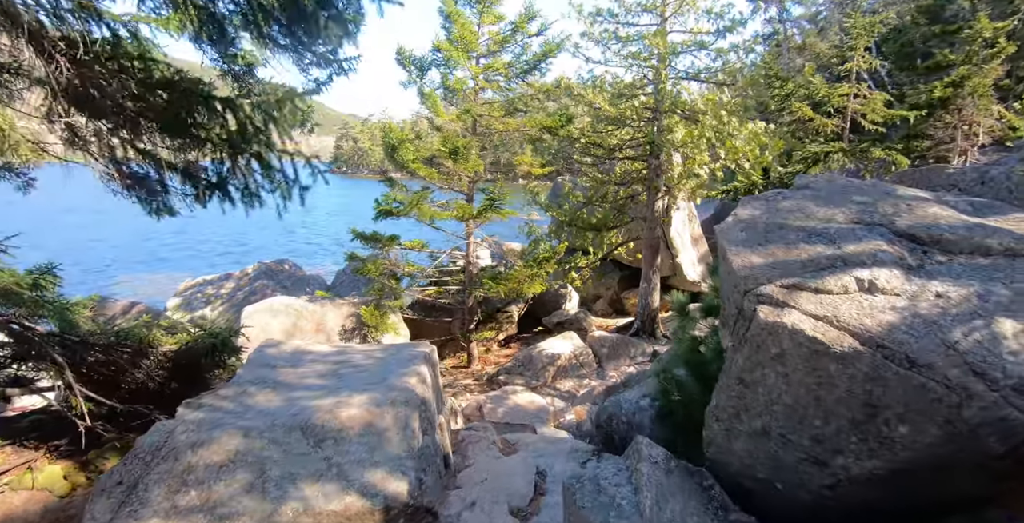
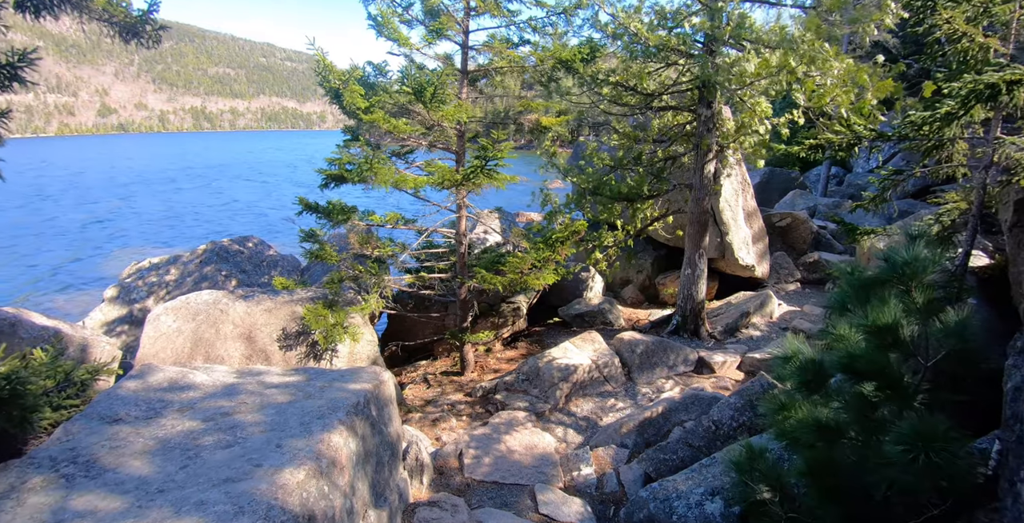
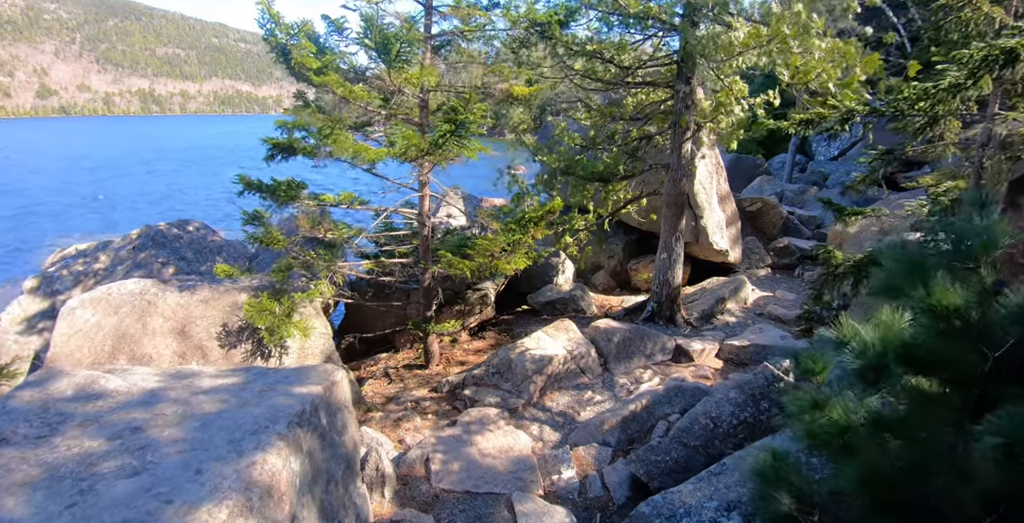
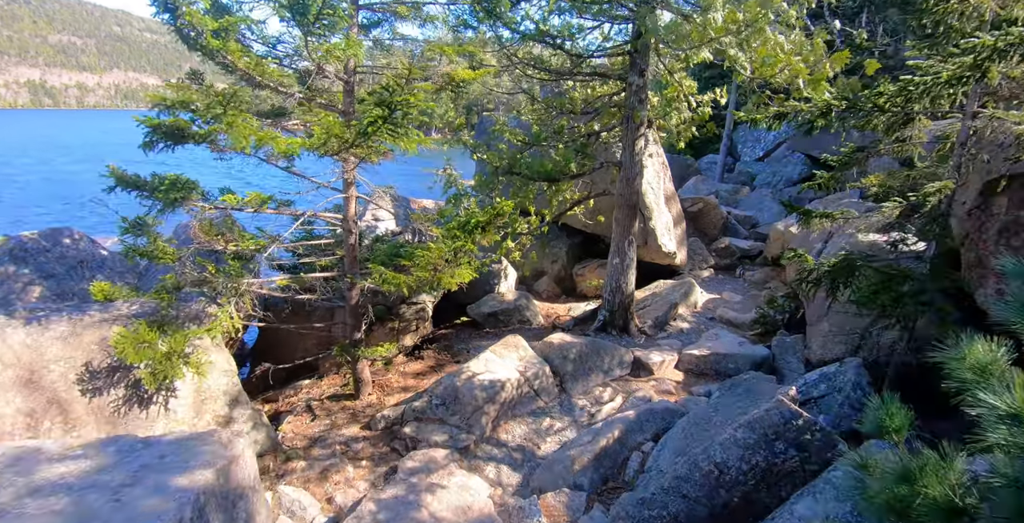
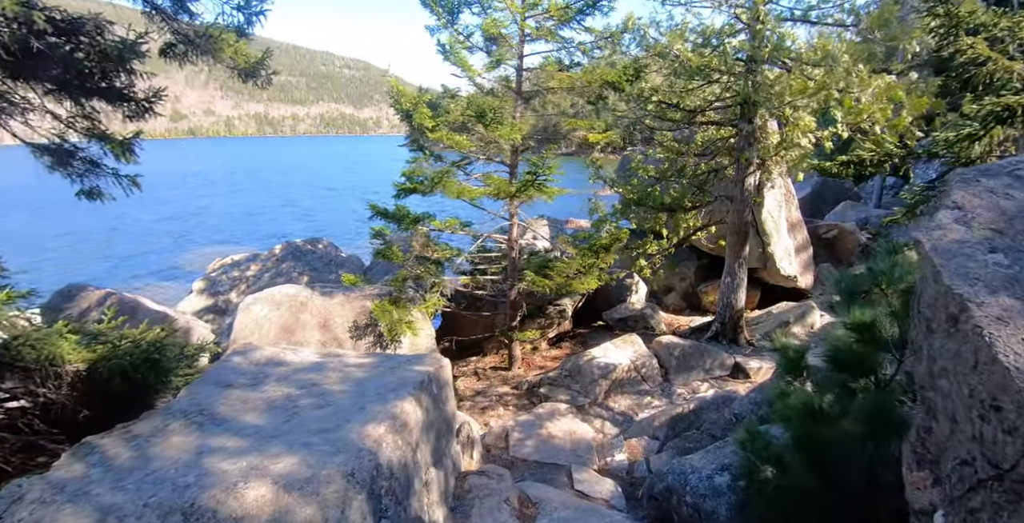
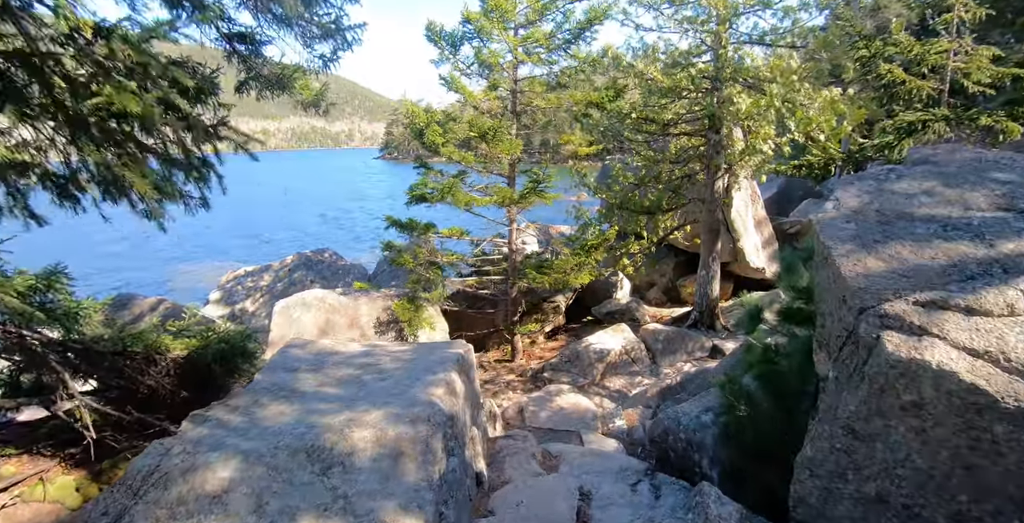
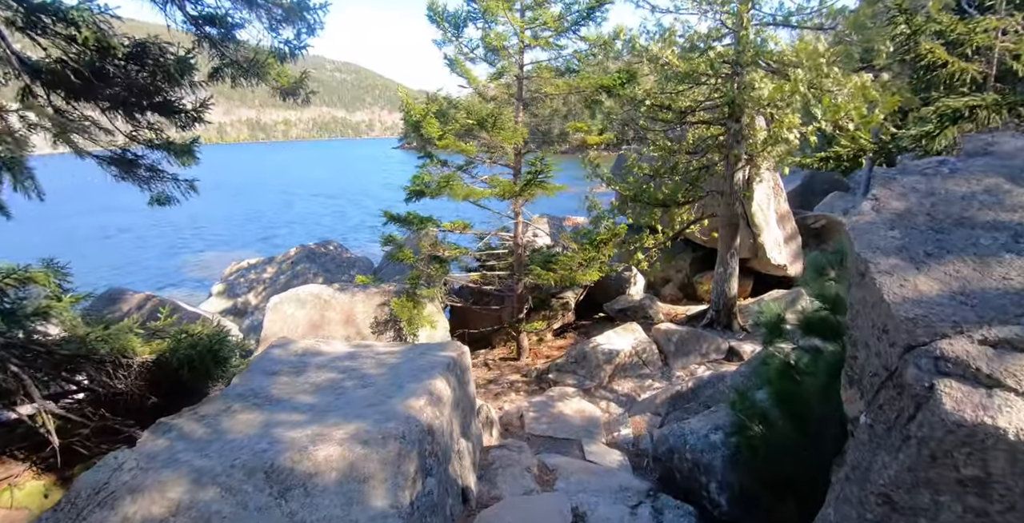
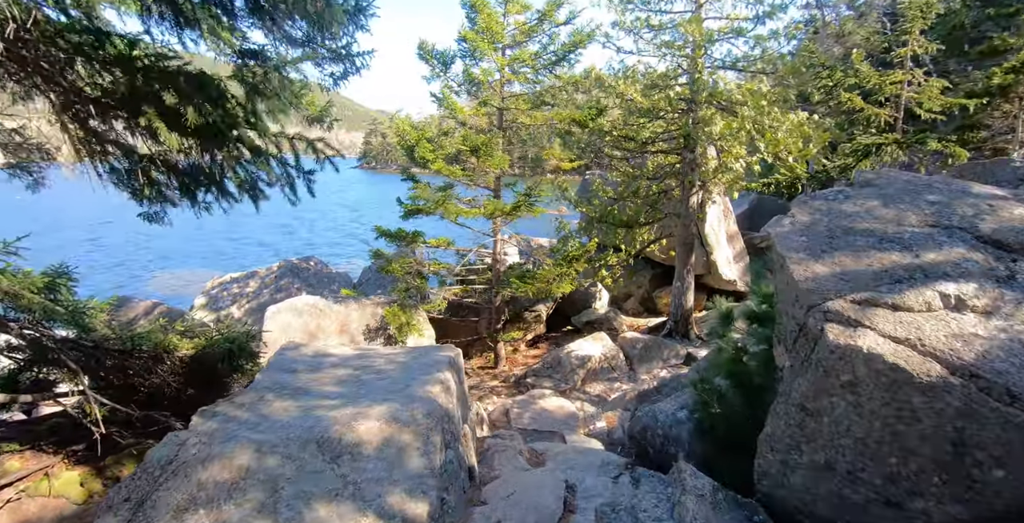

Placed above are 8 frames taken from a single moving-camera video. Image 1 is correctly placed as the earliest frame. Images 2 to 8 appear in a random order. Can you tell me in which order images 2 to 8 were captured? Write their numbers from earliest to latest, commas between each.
8, 6, 7, 5, 2, 3, 4
